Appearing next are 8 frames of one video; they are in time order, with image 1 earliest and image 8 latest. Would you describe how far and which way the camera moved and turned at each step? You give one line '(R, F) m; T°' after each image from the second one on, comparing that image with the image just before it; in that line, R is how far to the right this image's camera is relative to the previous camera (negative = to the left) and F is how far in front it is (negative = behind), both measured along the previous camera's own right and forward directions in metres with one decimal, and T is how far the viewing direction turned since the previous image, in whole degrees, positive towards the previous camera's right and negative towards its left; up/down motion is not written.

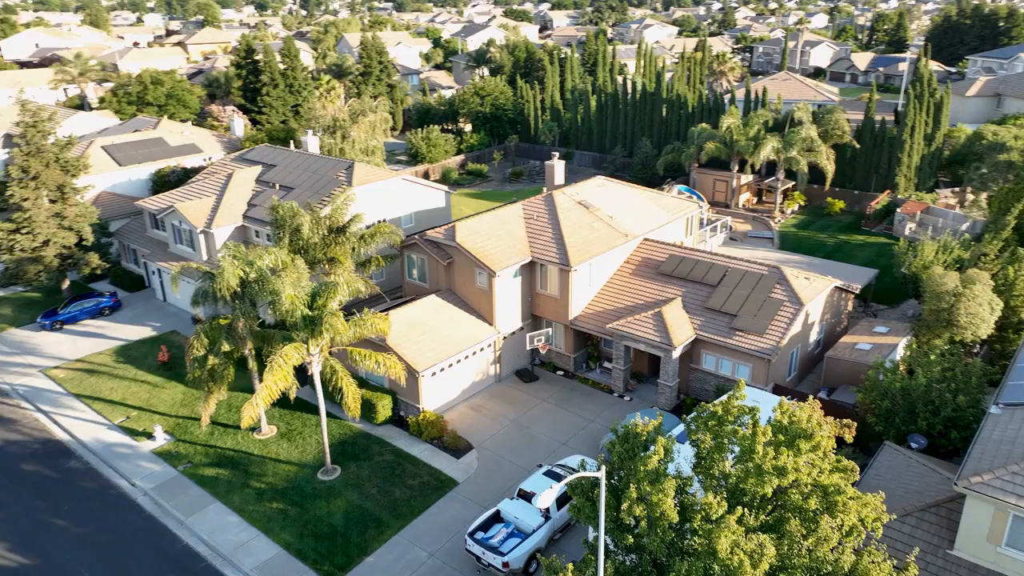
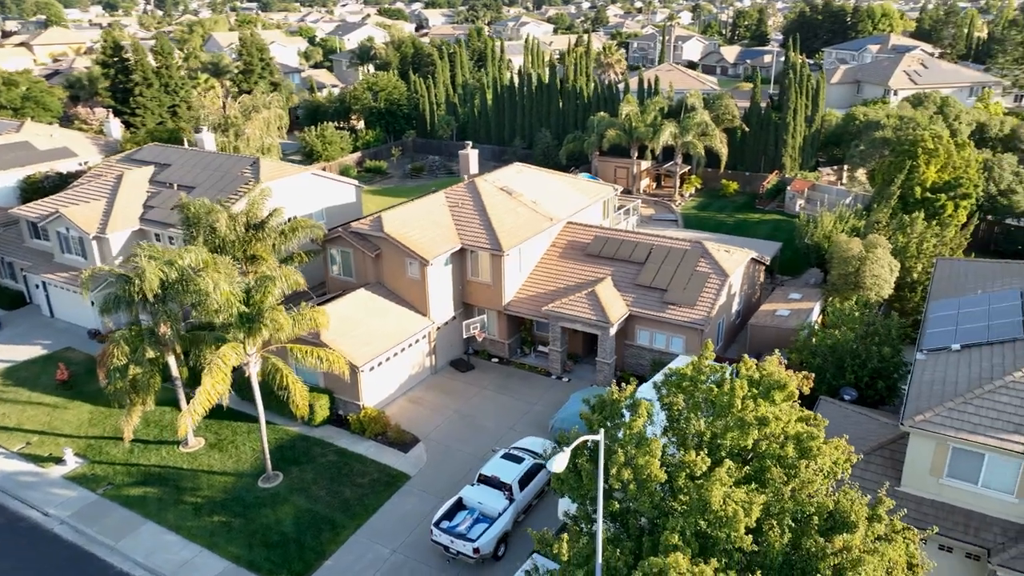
(-1.8, +0.4) m; +9°
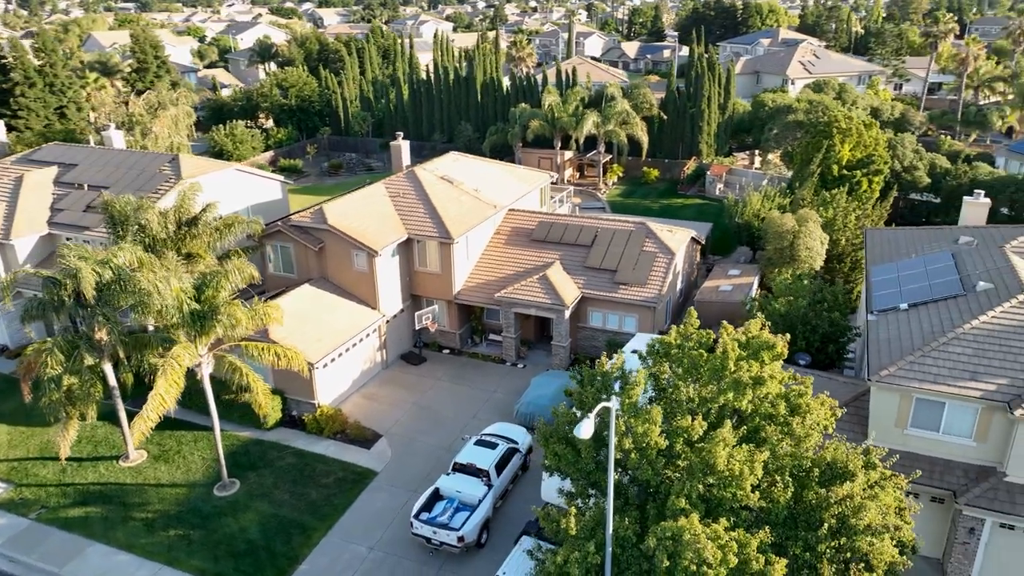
(-1.7, +0.4) m; +7°
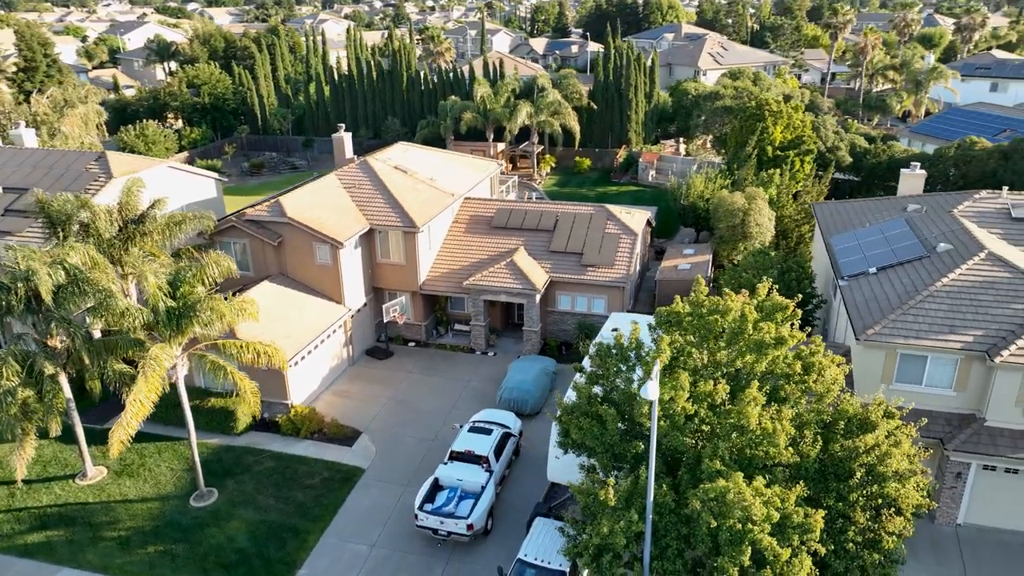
(-2.3, +0.5) m; +7°
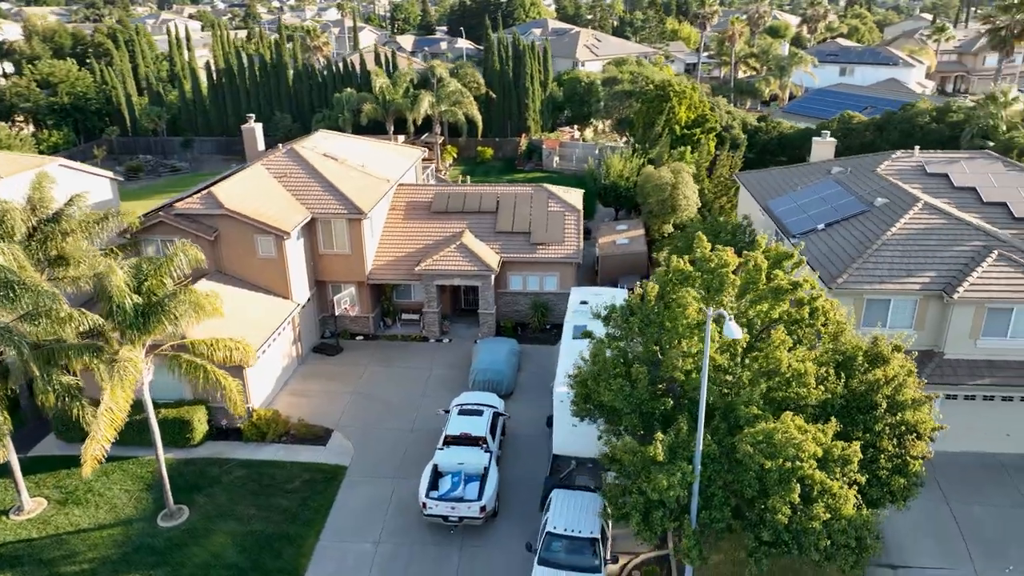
(-3.2, +0.7) m; +10°
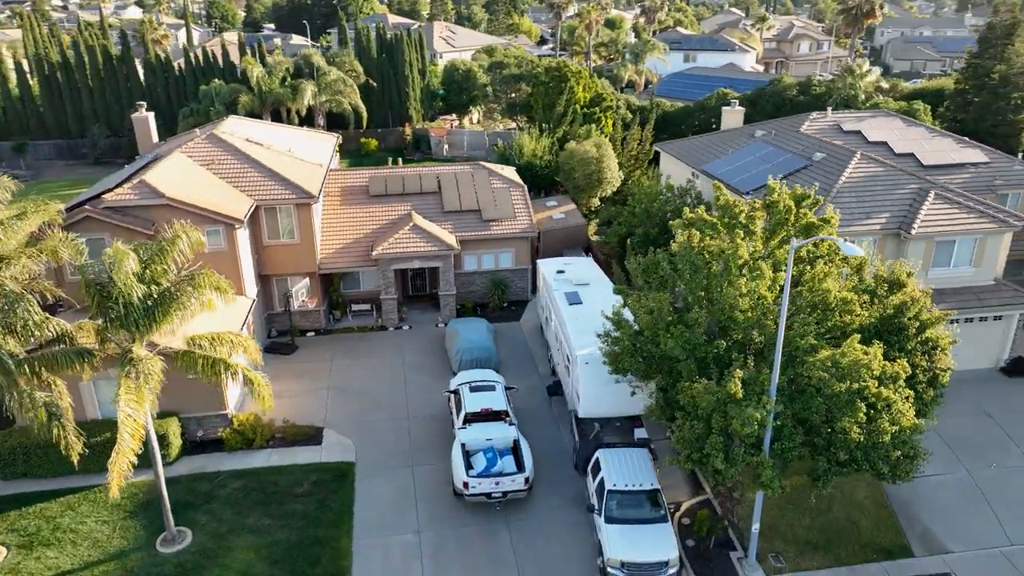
(-4.5, +1.0) m; +12°
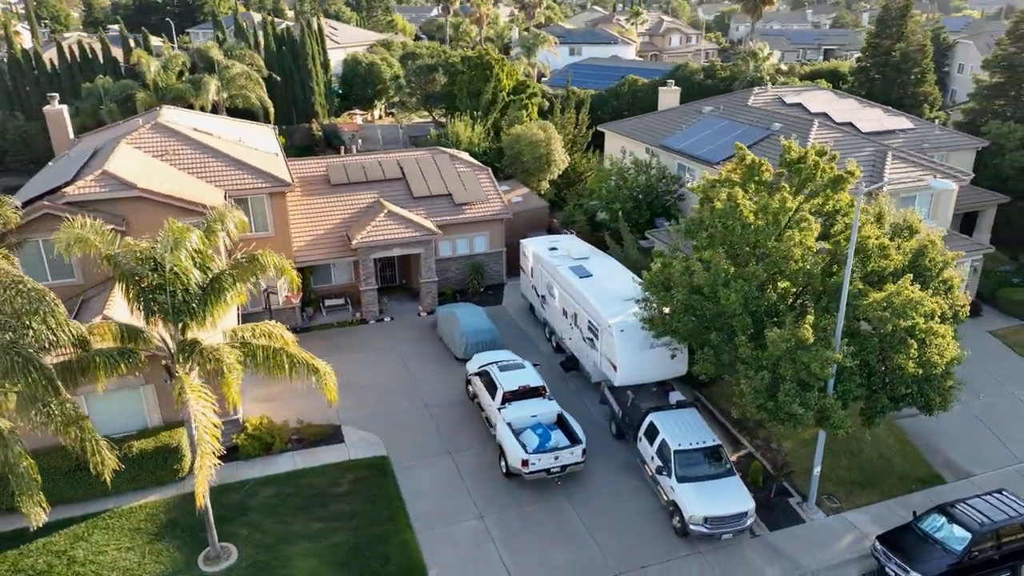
(-4.1, +0.8) m; +10°
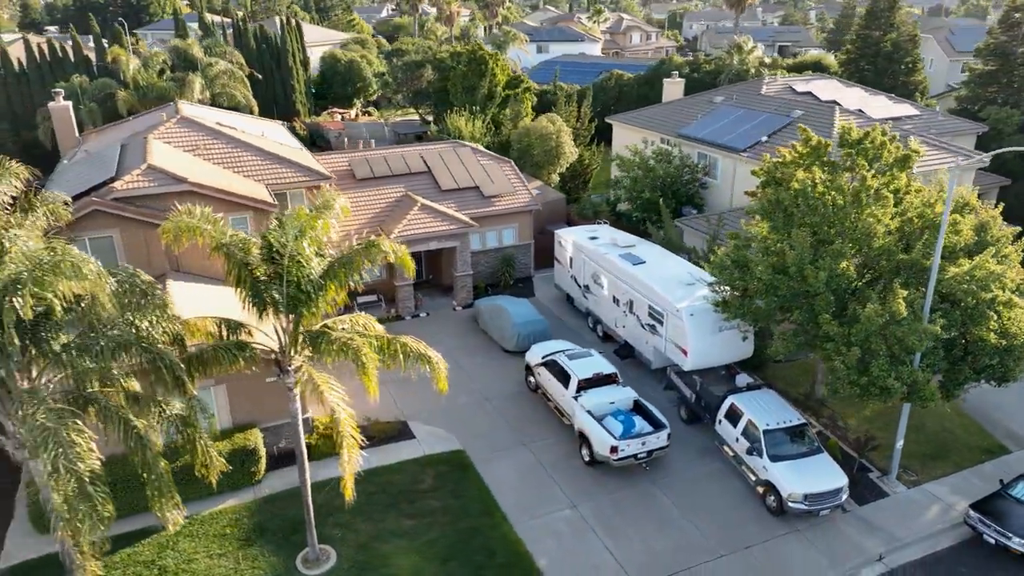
(-3.0, +0.3) m; +4°
